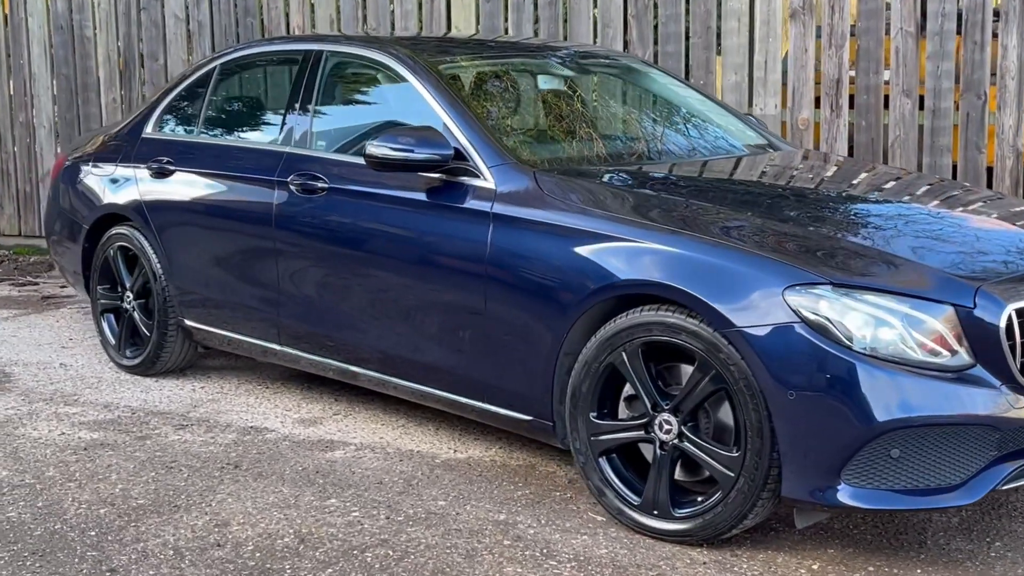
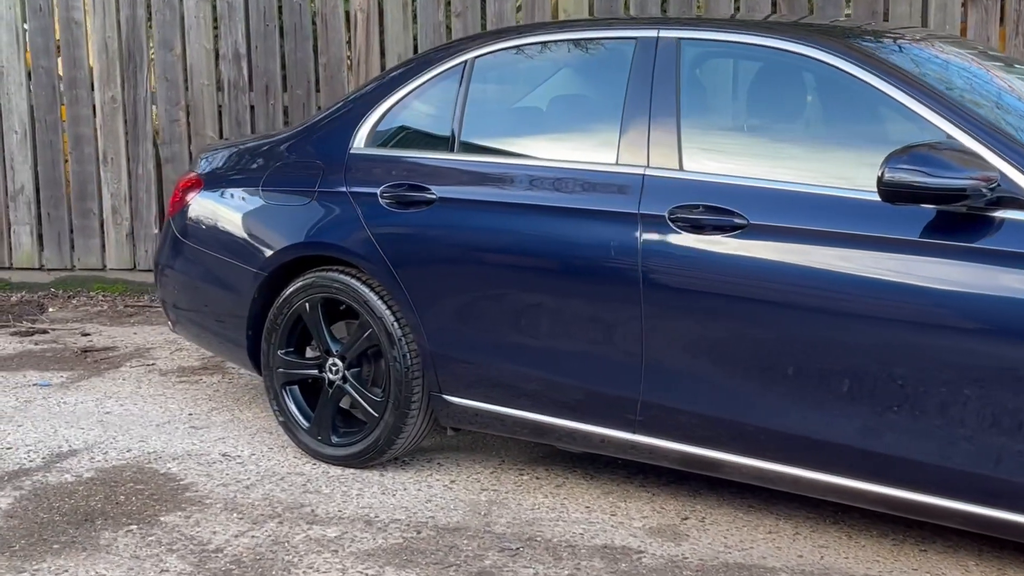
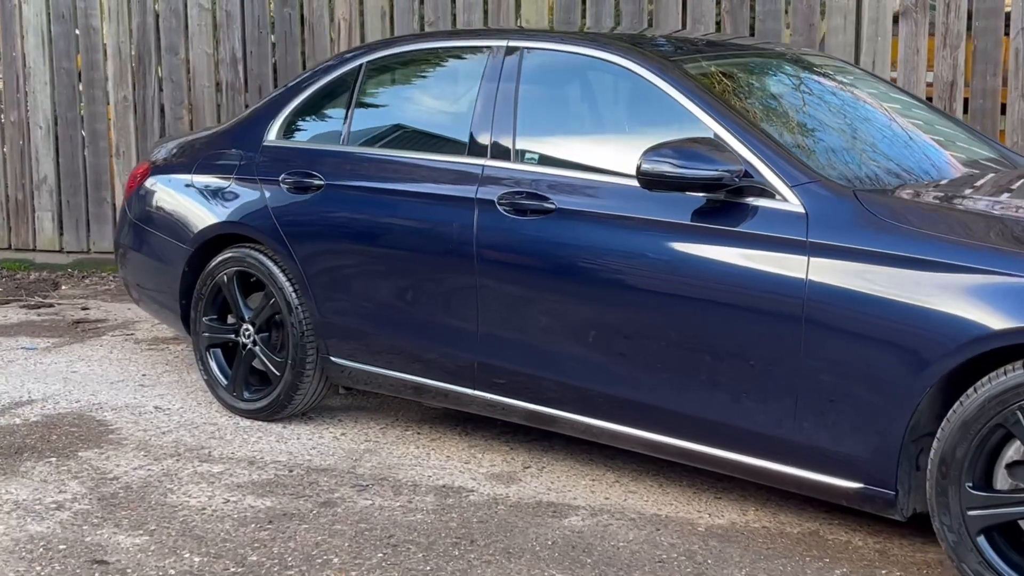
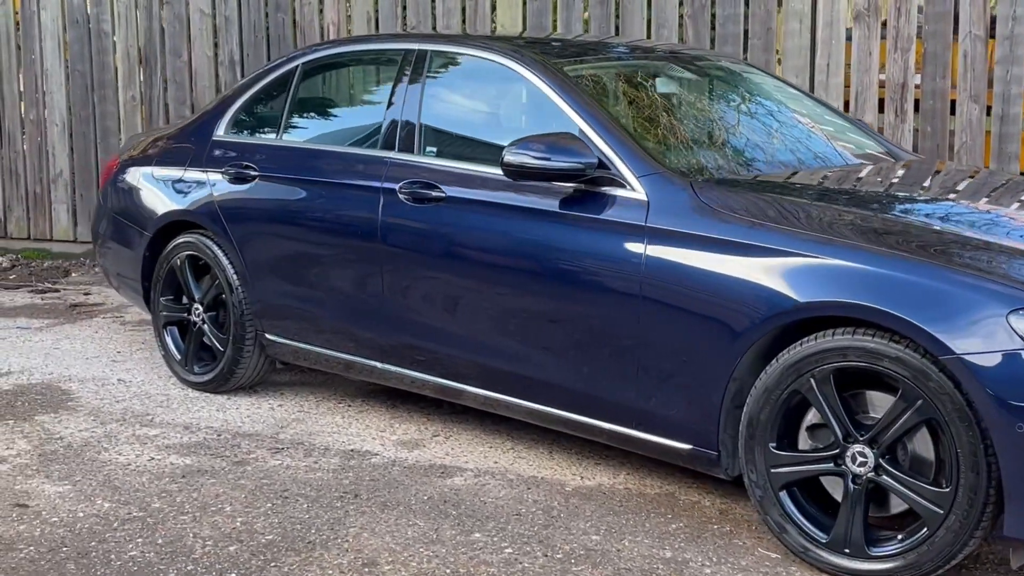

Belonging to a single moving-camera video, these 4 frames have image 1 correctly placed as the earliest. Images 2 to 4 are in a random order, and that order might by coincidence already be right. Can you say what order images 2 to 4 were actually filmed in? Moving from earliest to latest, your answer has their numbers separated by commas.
4, 3, 2
